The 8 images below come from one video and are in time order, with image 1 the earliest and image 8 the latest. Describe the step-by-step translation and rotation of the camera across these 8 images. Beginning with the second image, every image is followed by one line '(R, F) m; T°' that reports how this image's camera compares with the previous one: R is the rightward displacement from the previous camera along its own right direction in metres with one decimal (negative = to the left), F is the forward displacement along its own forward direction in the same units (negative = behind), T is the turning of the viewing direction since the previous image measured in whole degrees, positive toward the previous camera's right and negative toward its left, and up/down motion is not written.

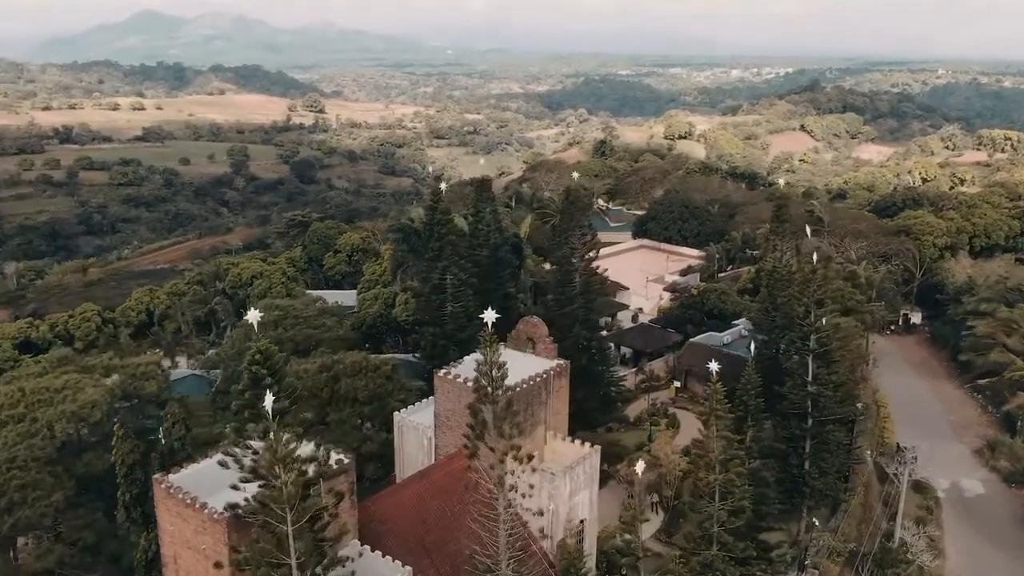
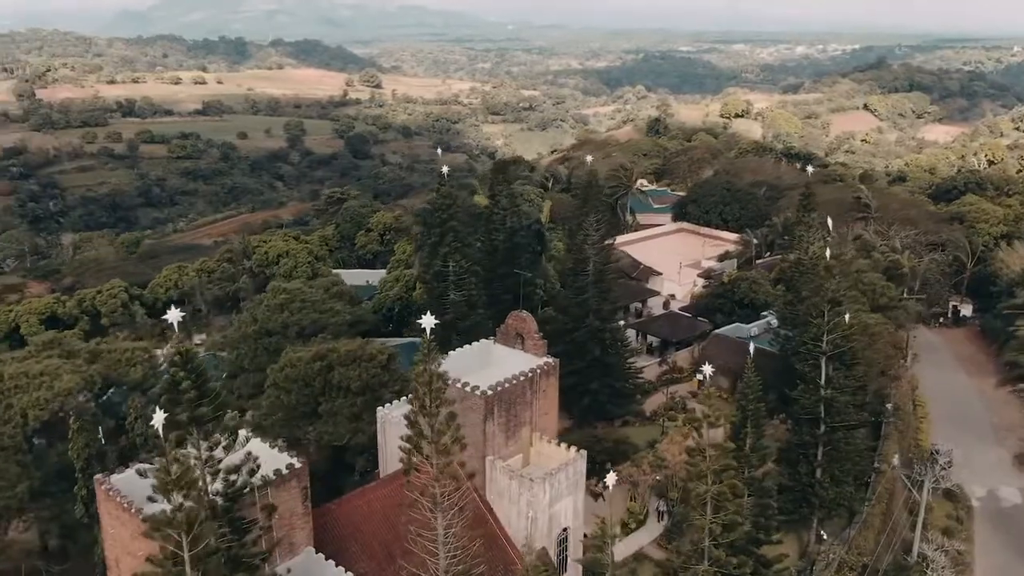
(+1.4, +1.2) m; -3°
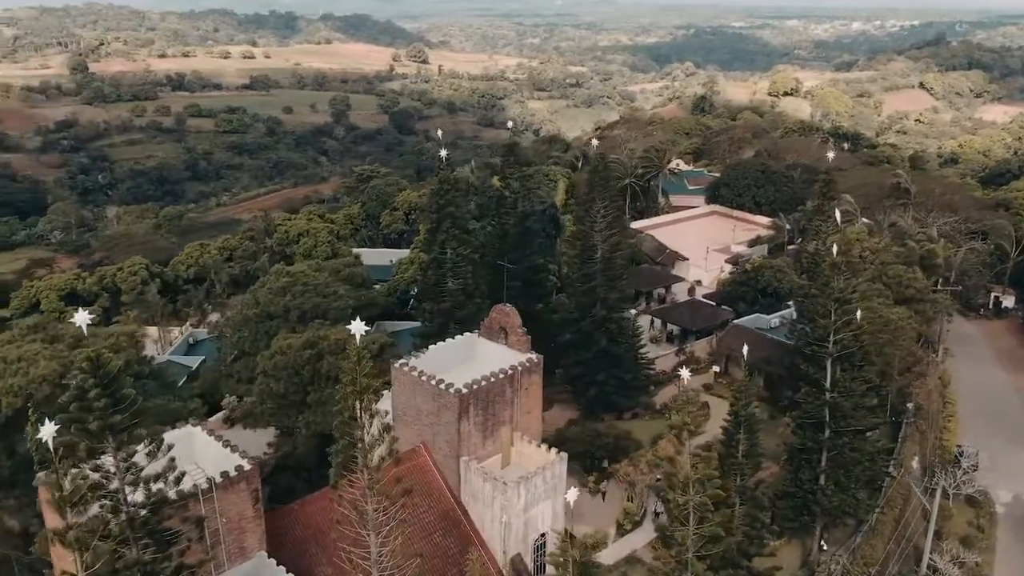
(+1.3, +0.9) m; -3°
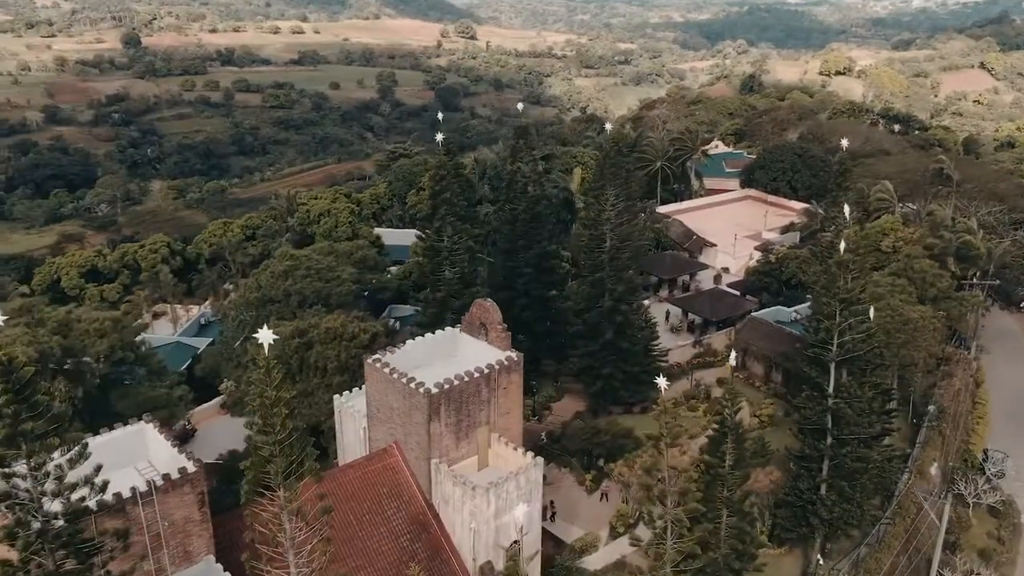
(+1.3, +0.9) m; -3°
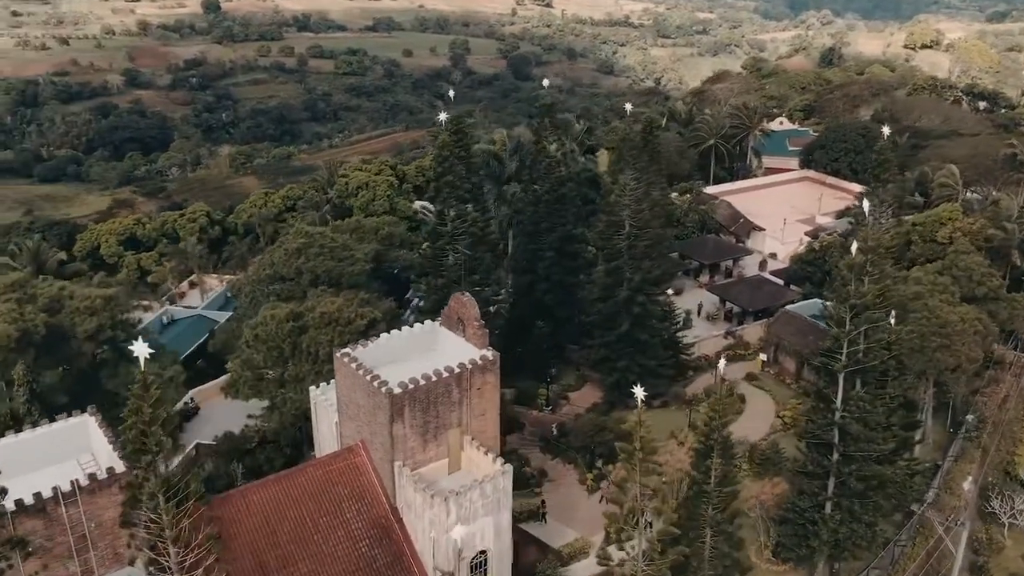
(+1.7, +1.2) m; -4°
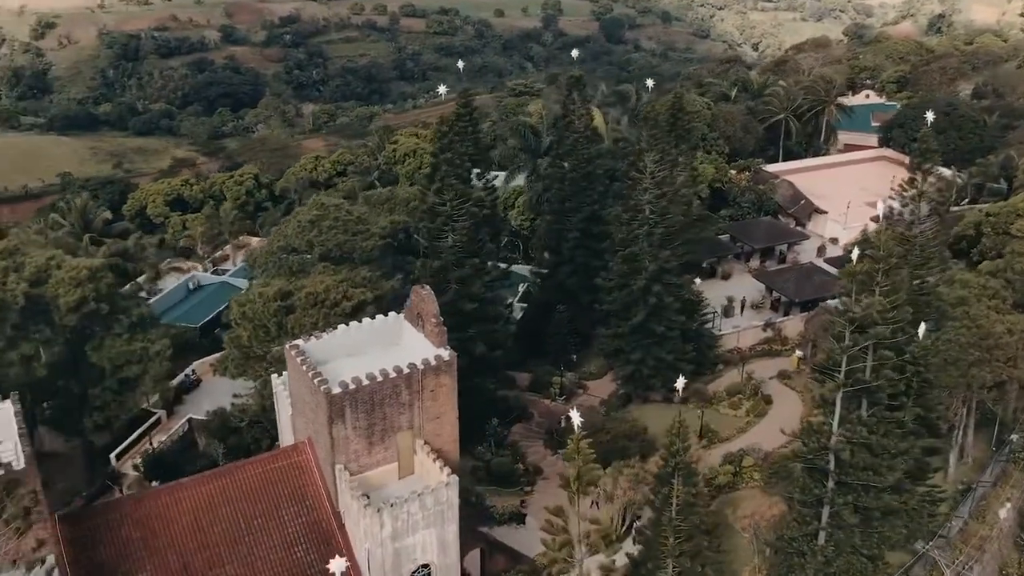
(+2.1, +1.4) m; -5°
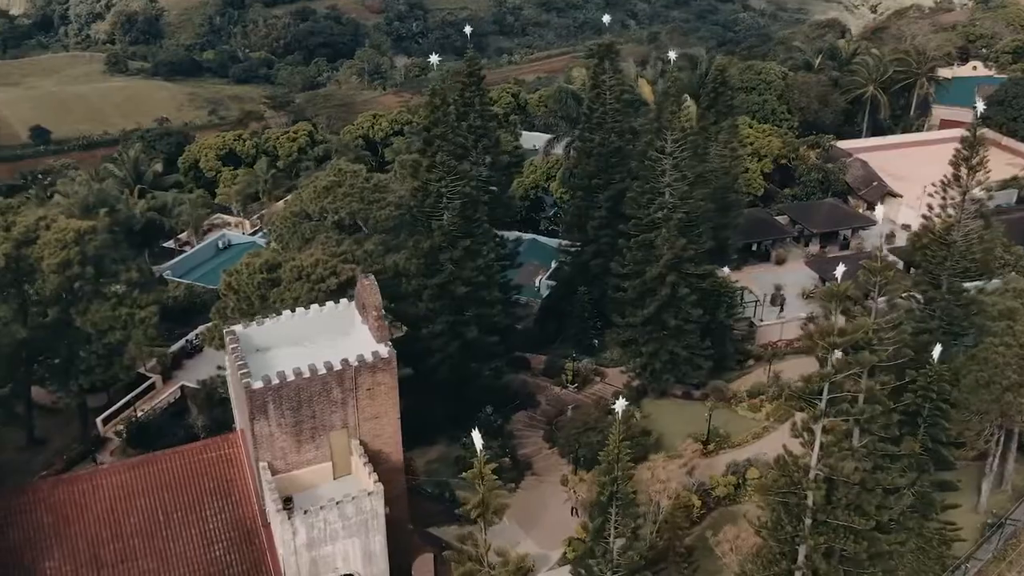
(+2.3, +1.5) m; -6°
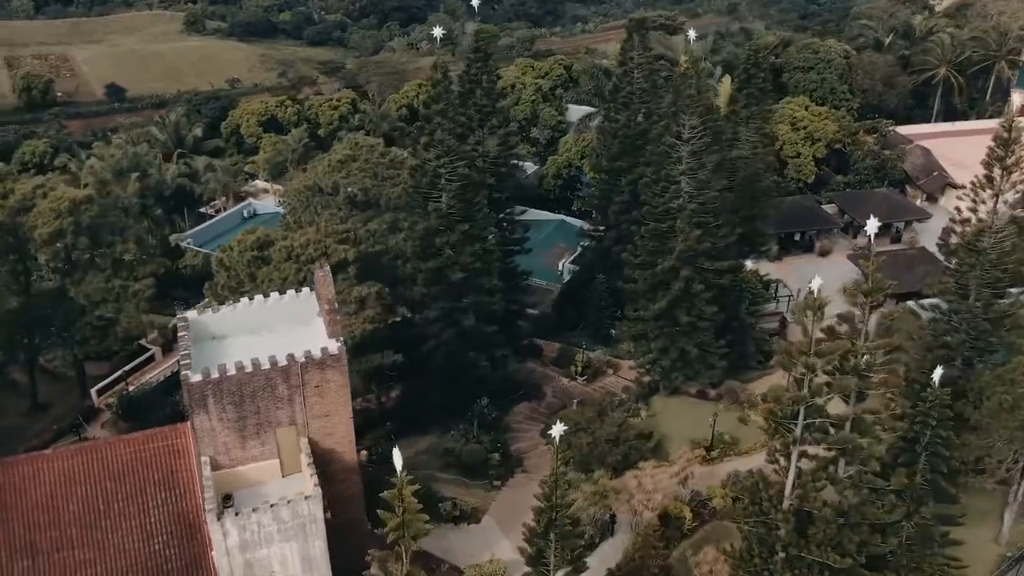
(+1.6, +1.0) m; -4°
